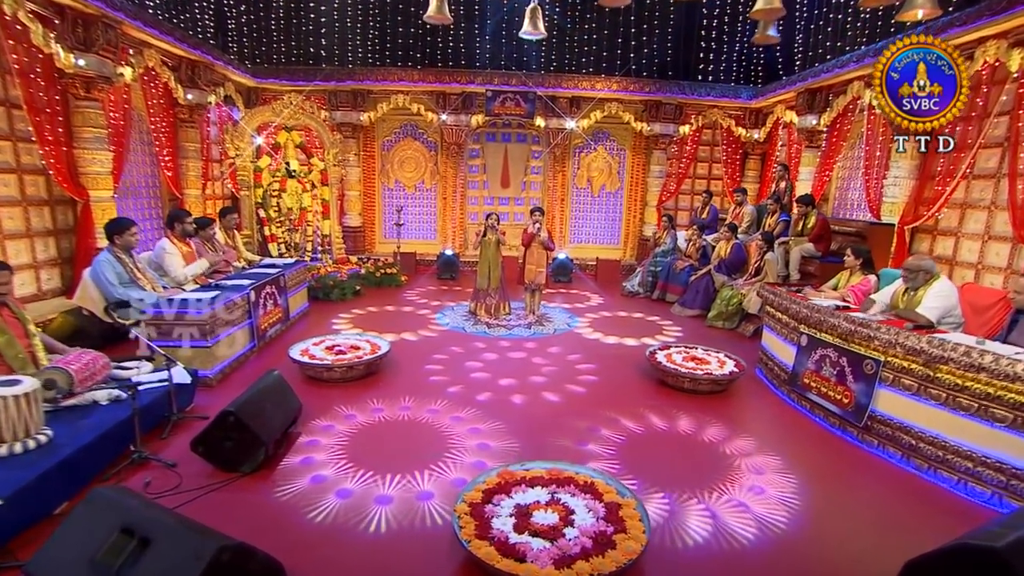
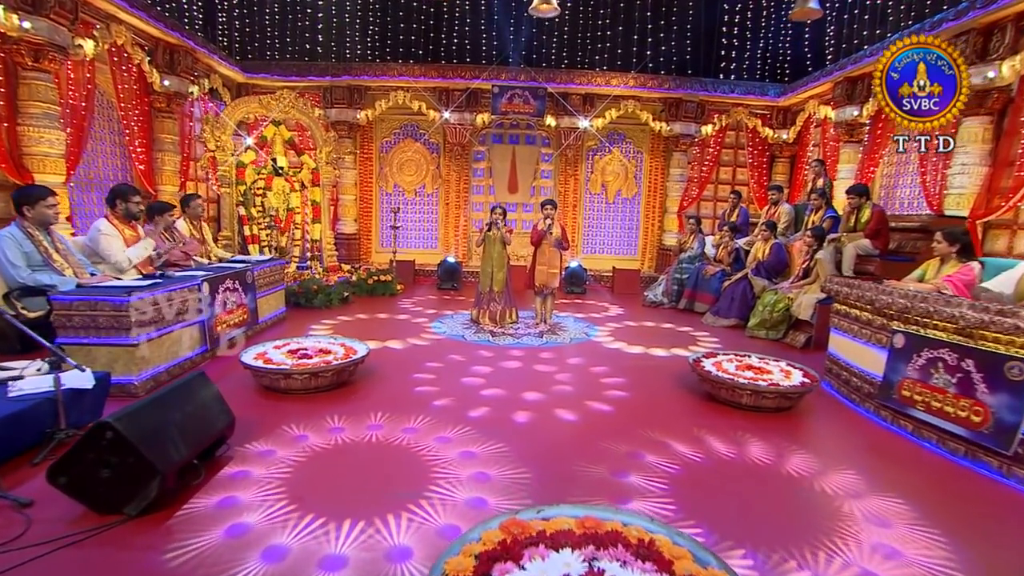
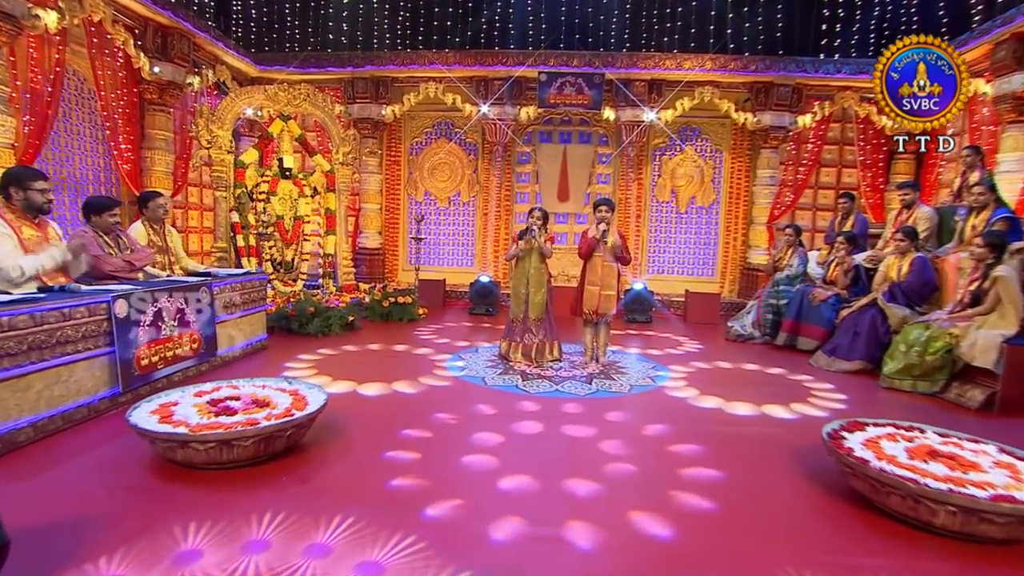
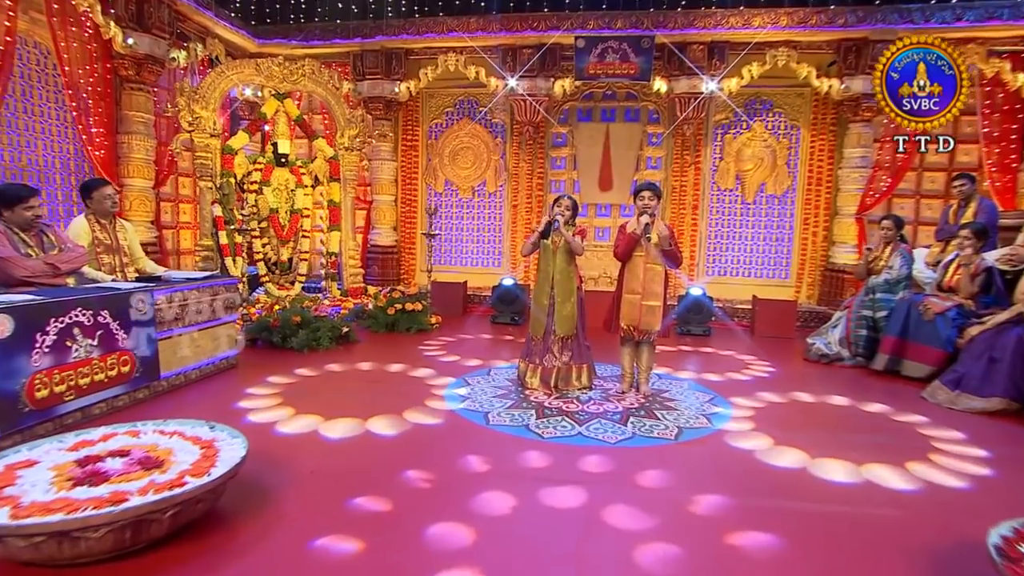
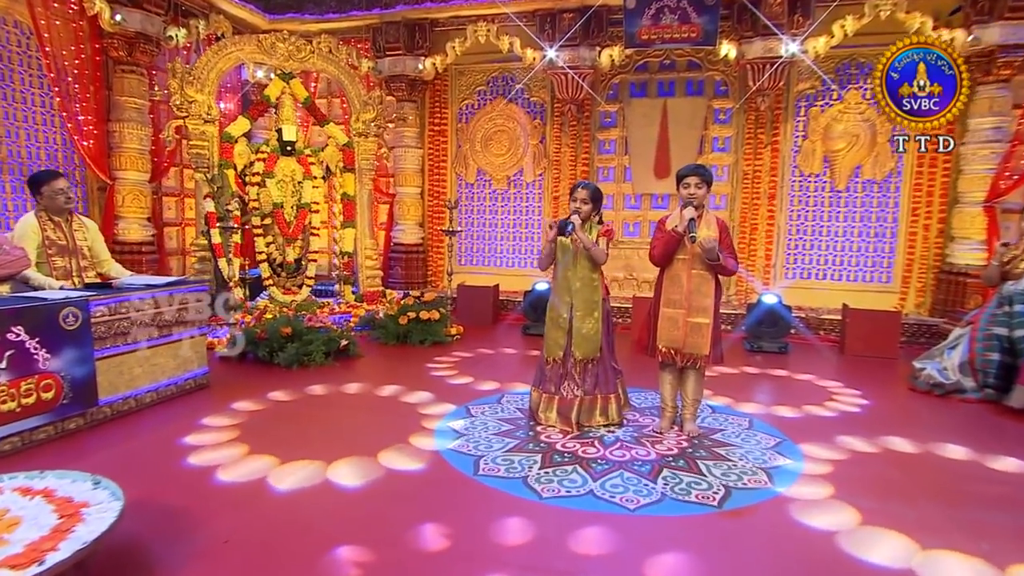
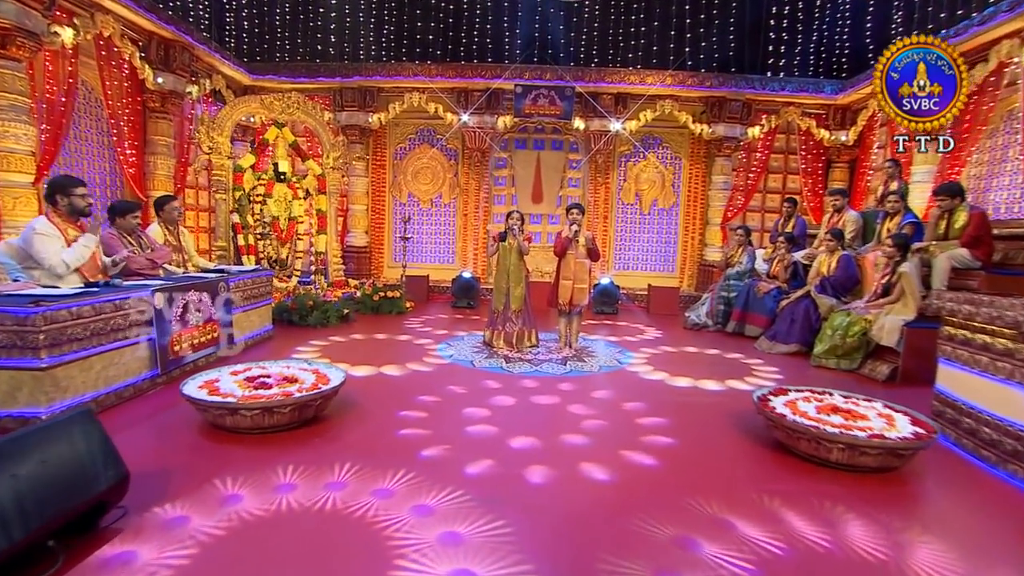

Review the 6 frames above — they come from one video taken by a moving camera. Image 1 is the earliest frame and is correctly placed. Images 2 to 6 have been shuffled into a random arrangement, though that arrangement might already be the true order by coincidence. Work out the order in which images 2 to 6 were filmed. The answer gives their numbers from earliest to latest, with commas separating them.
2, 6, 3, 4, 5
